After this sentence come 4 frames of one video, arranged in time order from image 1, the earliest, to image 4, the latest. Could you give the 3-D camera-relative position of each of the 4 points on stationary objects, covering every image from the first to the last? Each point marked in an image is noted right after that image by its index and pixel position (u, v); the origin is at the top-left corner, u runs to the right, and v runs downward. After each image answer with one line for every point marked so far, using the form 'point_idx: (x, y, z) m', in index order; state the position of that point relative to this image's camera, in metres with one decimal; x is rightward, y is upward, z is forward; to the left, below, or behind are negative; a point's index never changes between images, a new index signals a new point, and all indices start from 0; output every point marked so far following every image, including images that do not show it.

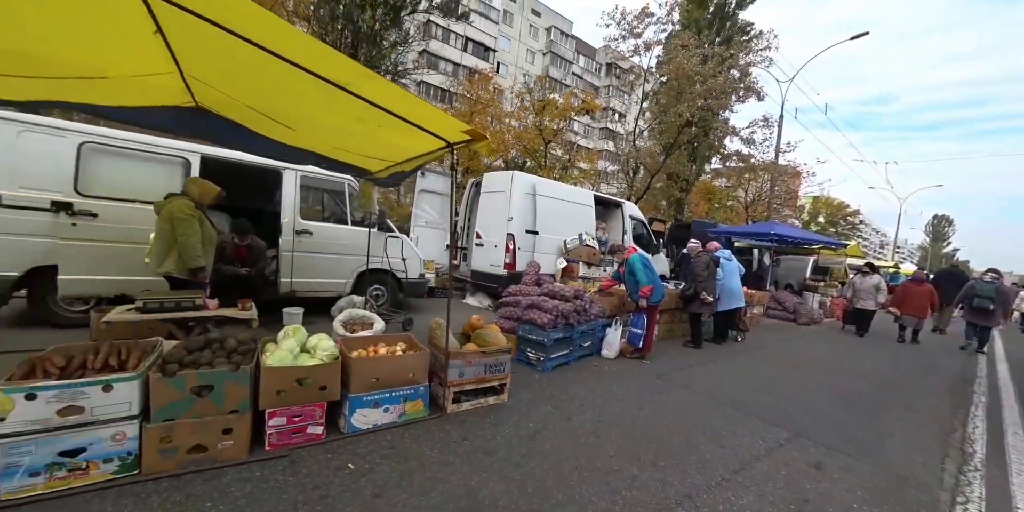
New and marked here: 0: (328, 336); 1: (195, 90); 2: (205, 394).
0: (-1.4, -0.6, +3.2) m
1: (-2.9, +1.4, +3.8) m
2: (-1.9, -0.9, +2.6) m
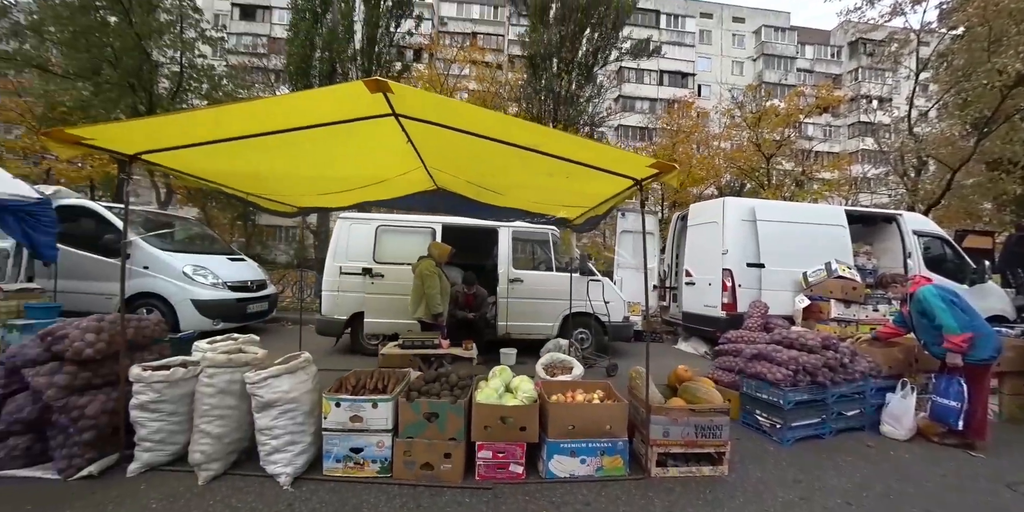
0: (+0.2, -1.0, +3.4) m
1: (-0.9, +0.9, +4.7) m
2: (-0.6, -1.2, +3.1) m
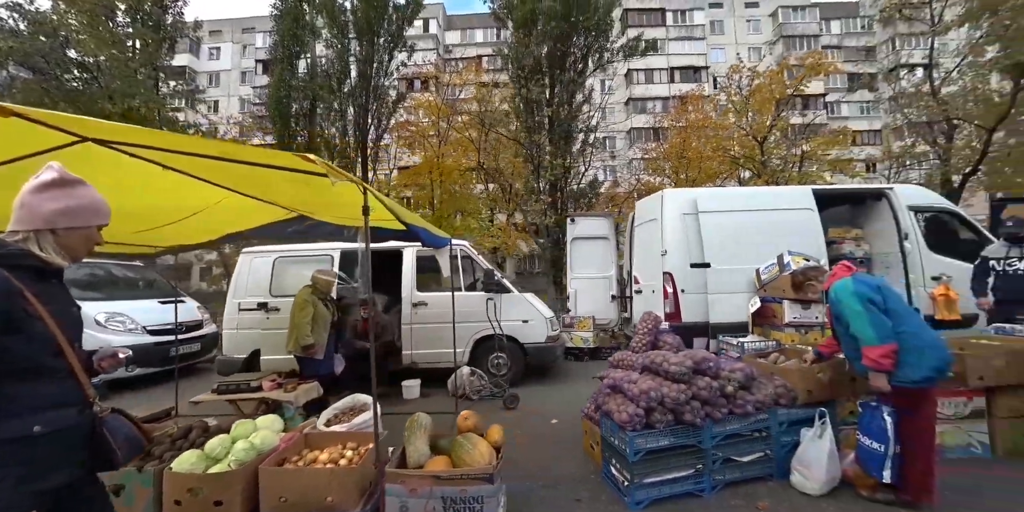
0: (-1.6, -1.2, +2.8) m
1: (-2.7, +0.5, +4.3) m
2: (-2.4, -1.5, +2.6) m
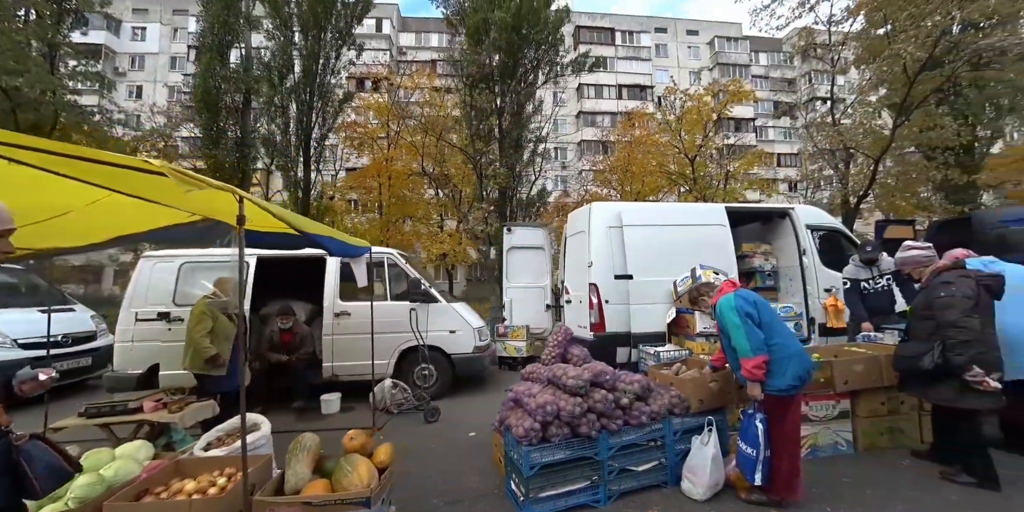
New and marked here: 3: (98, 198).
0: (-2.3, -1.2, +2.5) m
1: (-3.5, +0.5, +4.0) m
2: (-3.0, -1.5, +2.2) m
3: (-3.6, +0.5, +3.7) m
